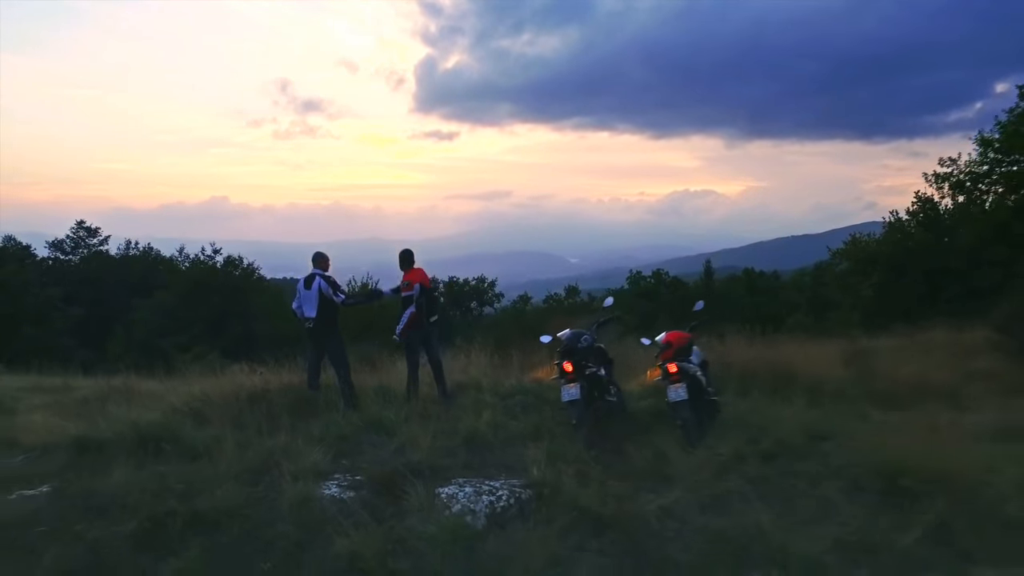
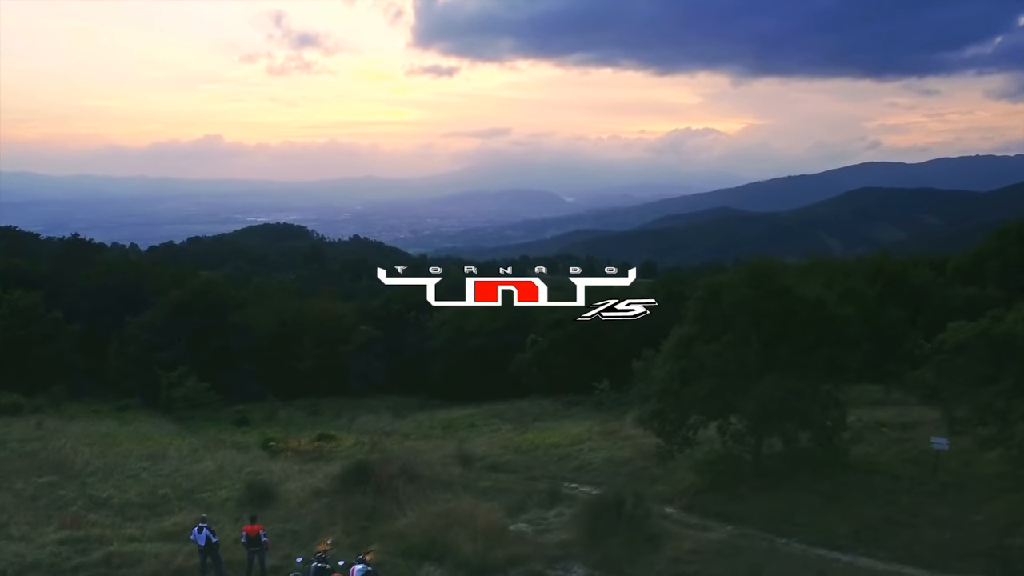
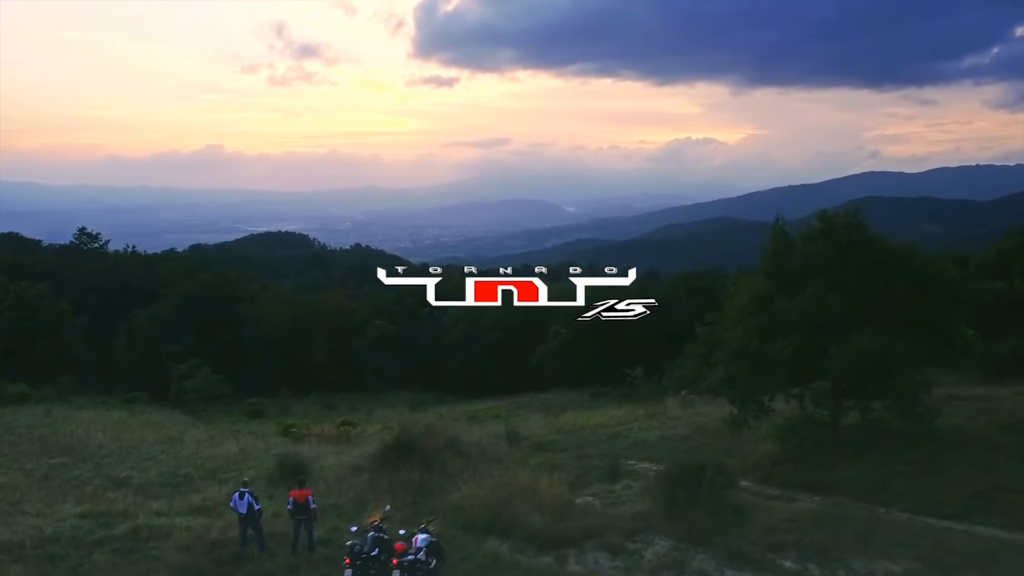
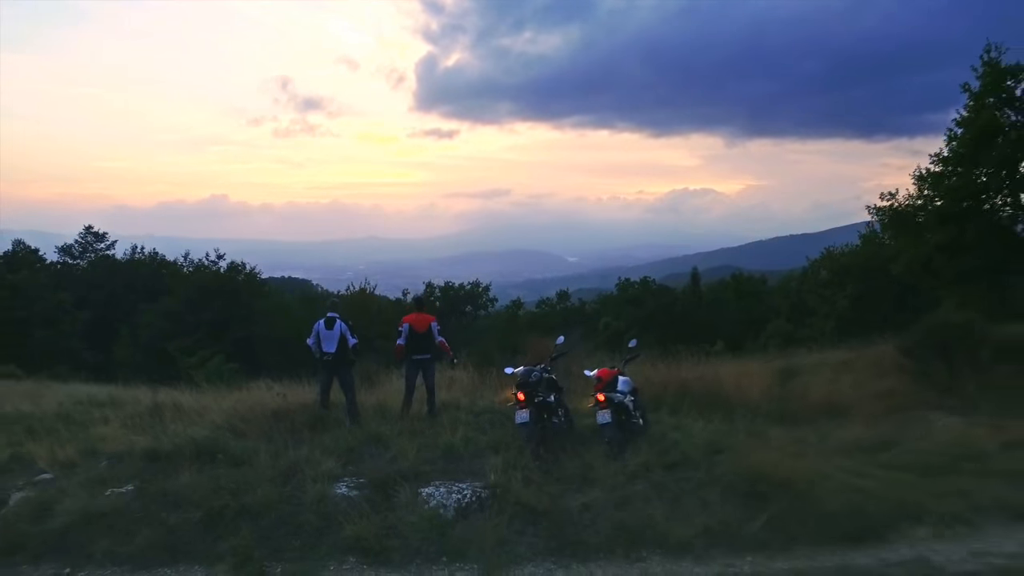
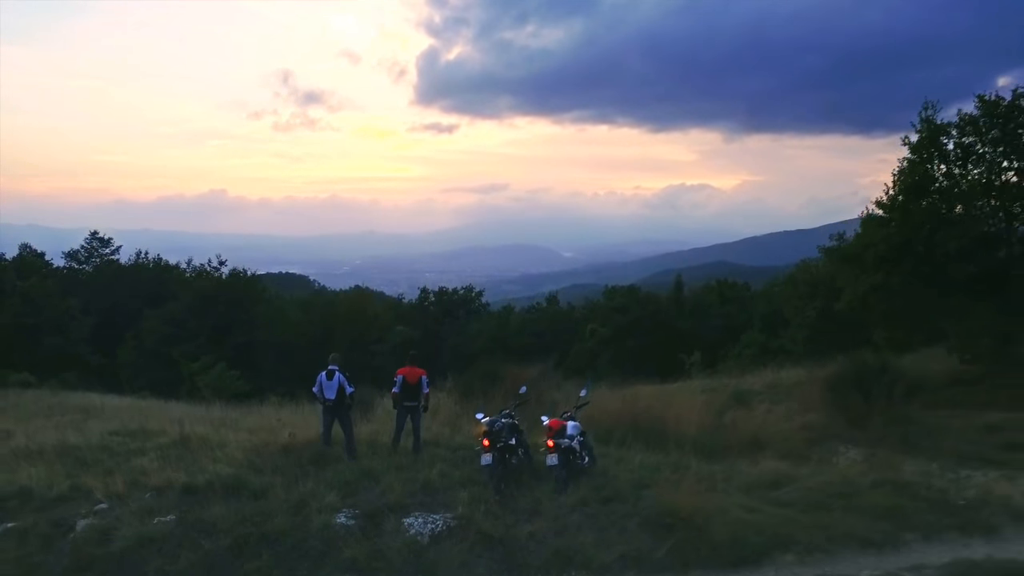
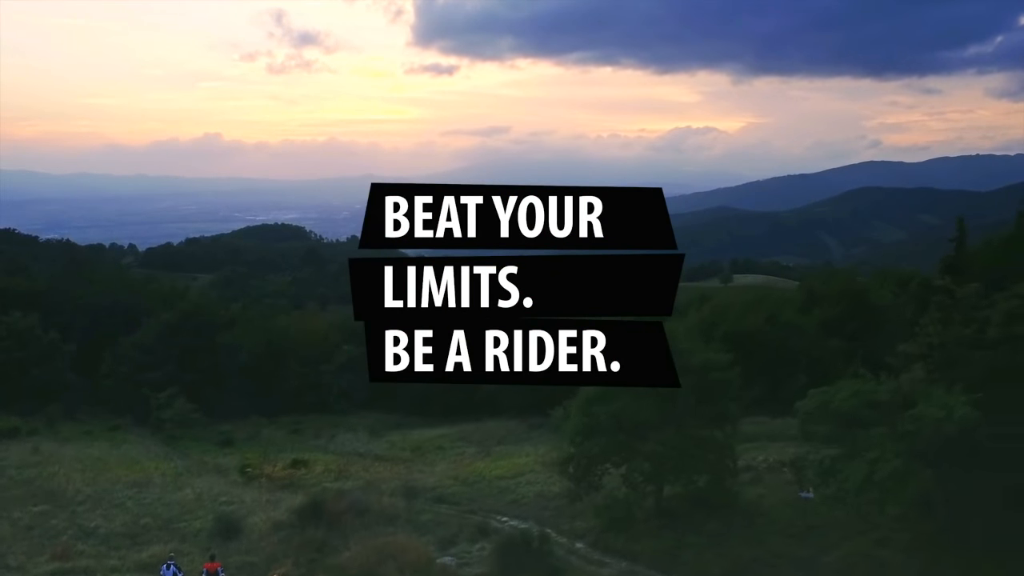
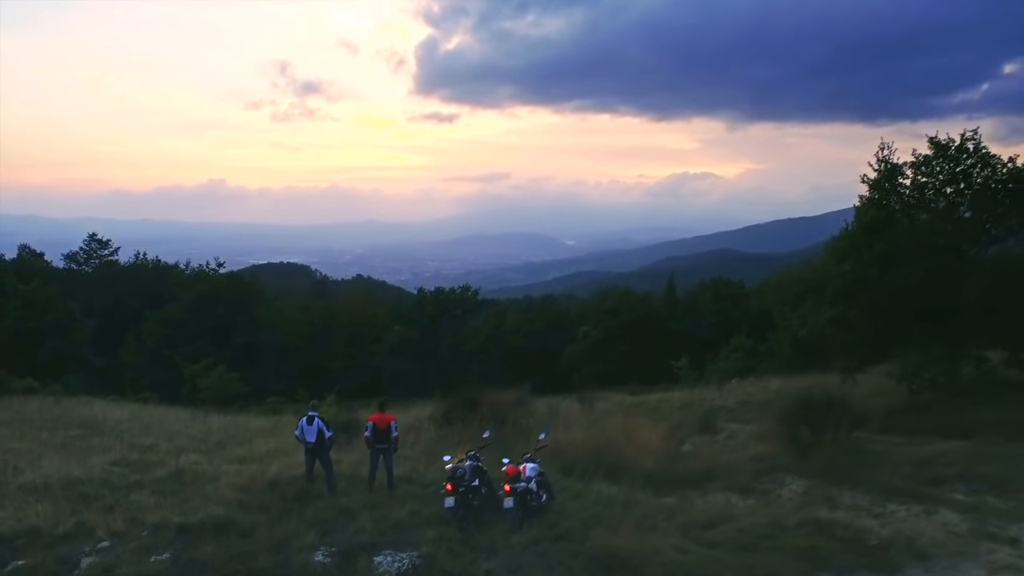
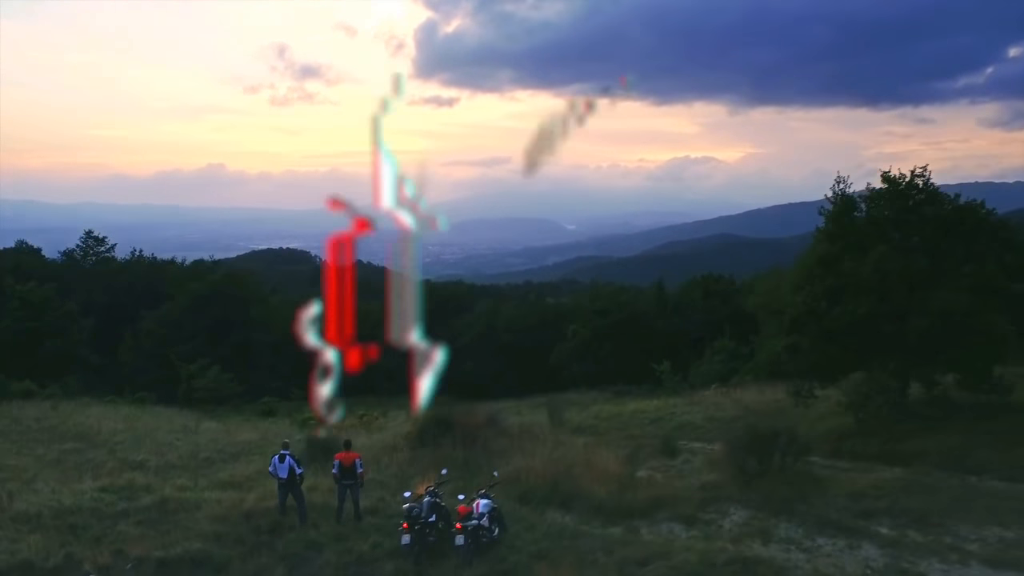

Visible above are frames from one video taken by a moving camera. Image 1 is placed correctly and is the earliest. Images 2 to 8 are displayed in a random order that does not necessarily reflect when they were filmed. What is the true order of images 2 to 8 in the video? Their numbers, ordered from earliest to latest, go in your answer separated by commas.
4, 5, 7, 8, 3, 2, 6
